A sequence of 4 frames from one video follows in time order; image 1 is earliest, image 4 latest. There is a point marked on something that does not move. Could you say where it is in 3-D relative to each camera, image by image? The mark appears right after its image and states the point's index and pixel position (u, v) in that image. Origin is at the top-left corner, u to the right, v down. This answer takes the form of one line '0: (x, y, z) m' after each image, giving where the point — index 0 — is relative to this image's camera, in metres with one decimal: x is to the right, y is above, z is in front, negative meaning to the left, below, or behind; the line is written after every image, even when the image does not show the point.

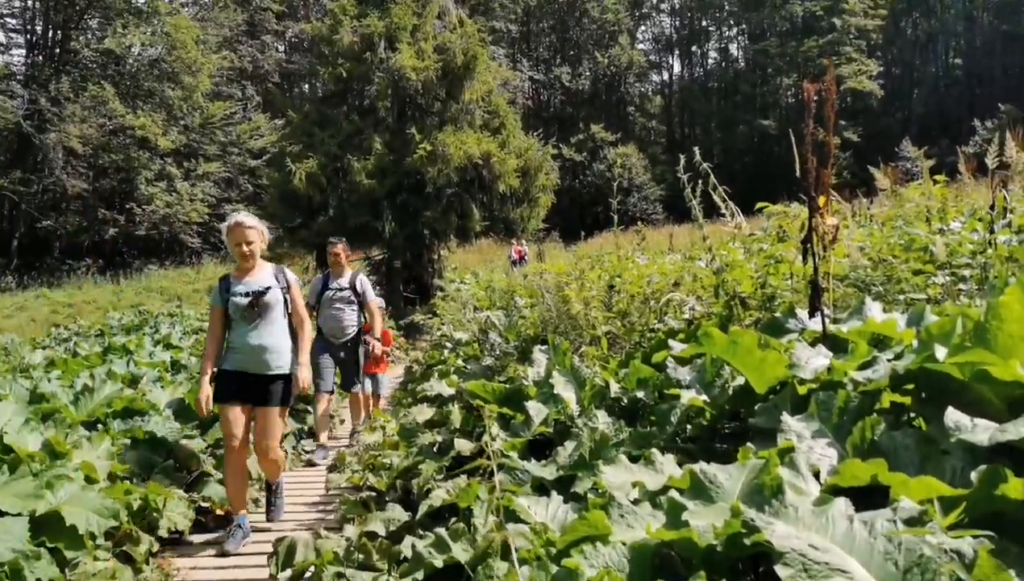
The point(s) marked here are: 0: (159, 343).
0: (-4.2, -0.6, +9.0) m
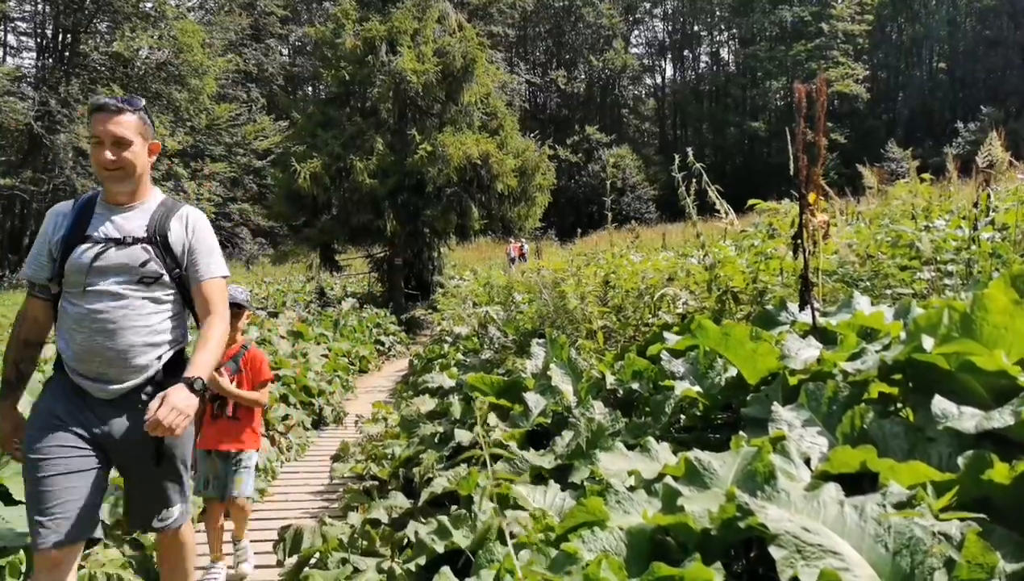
0: (-4.2, -0.6, +9.1) m
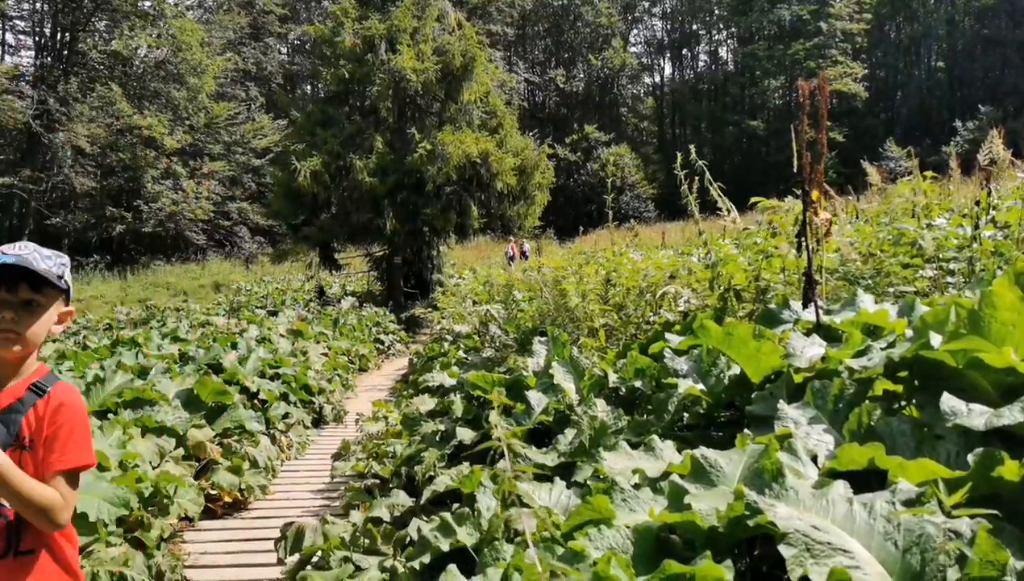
0: (-4.2, -0.6, +9.0) m
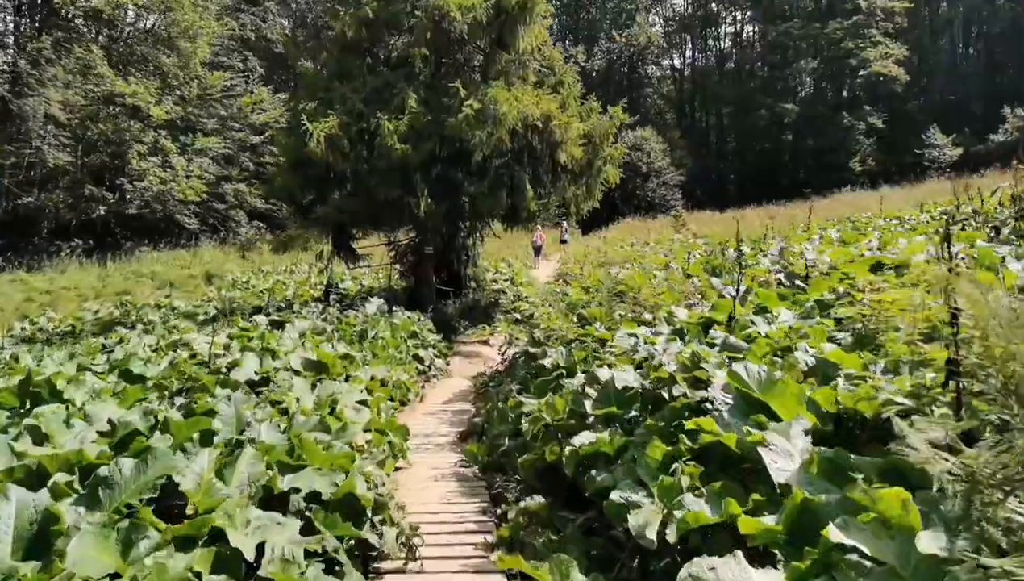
0: (-3.1, -0.7, +5.6) m
